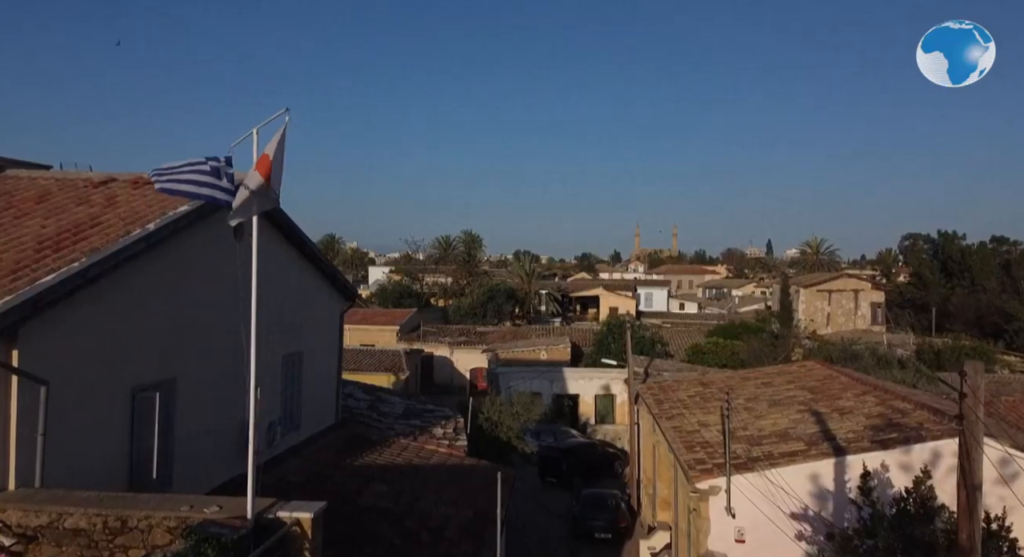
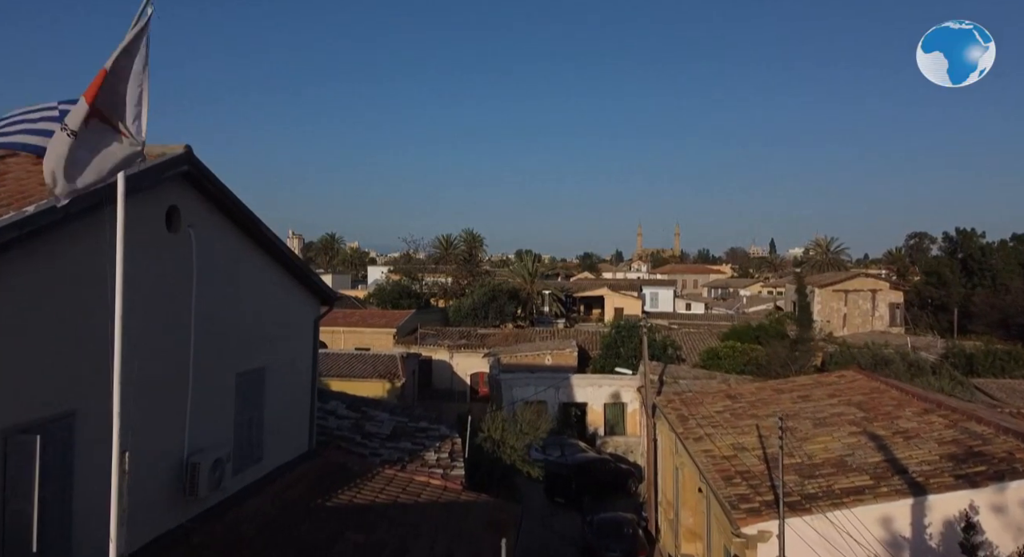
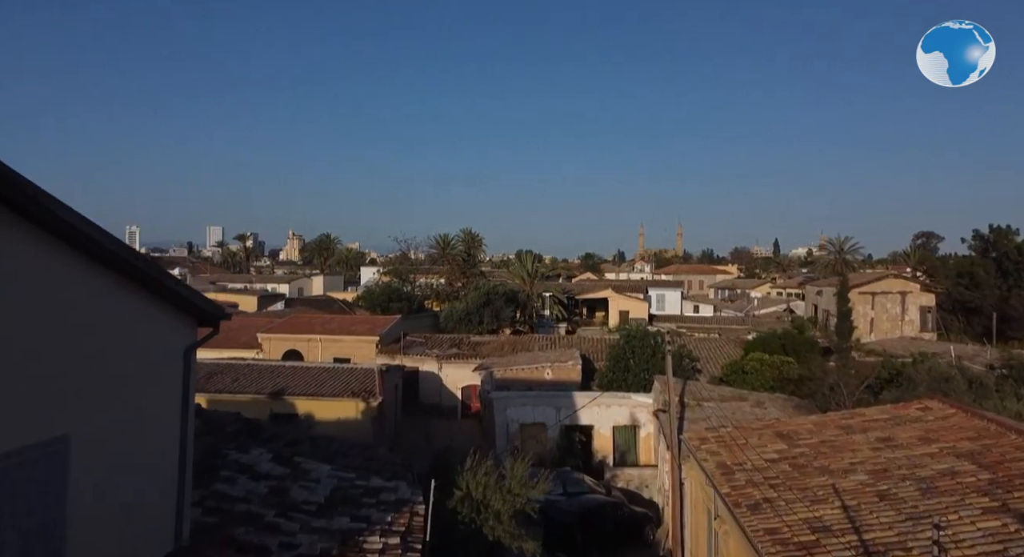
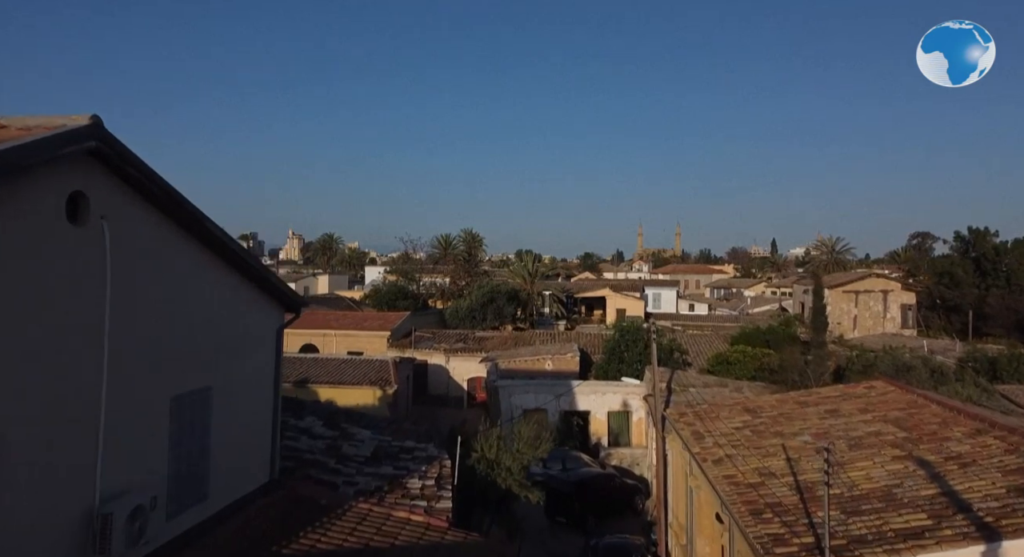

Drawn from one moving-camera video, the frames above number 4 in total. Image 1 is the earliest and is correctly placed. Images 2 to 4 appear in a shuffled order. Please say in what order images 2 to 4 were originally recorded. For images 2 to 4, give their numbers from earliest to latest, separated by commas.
2, 4, 3
